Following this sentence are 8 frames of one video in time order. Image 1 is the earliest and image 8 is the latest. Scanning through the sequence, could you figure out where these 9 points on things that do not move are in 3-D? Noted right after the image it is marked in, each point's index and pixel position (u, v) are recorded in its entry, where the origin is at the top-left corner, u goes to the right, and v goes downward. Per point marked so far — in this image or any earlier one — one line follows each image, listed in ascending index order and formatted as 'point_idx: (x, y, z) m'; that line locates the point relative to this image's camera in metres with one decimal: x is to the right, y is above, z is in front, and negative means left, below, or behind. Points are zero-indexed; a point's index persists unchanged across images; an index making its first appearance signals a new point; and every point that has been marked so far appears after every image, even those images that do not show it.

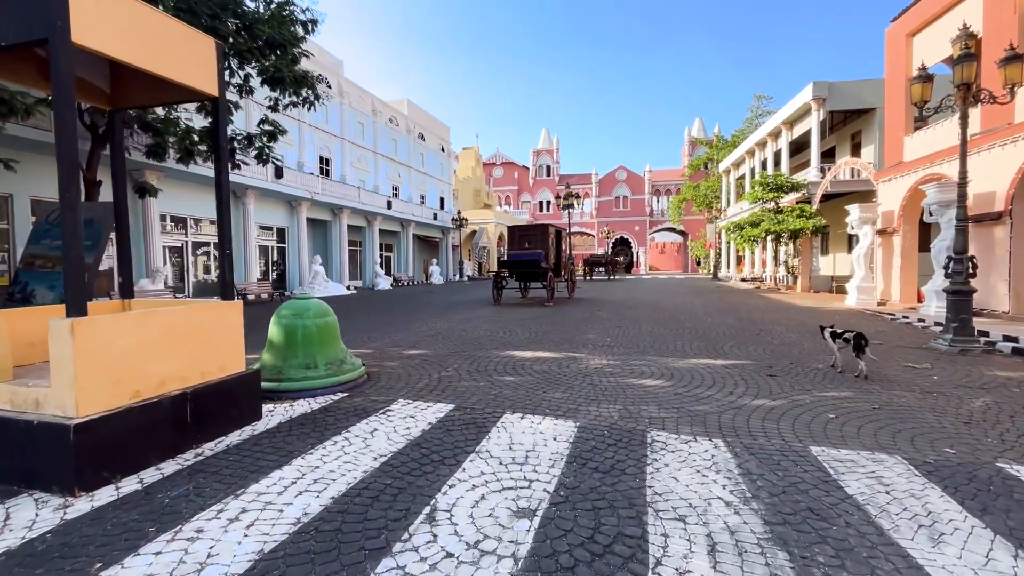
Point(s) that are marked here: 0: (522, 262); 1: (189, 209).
0: (+0.3, +0.8, +14.2) m
1: (-11.1, +2.8, +16.8) m
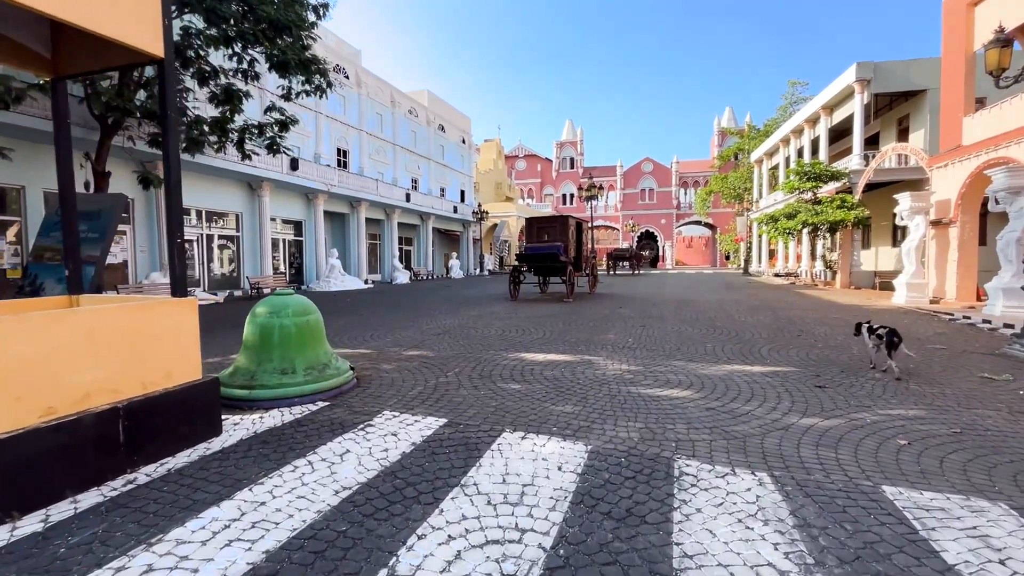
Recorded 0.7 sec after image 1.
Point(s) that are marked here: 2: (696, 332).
0: (+0.8, +0.9, +13.5) m
1: (-10.5, +3.0, +16.7) m
2: (+3.0, -0.7, +8.0) m
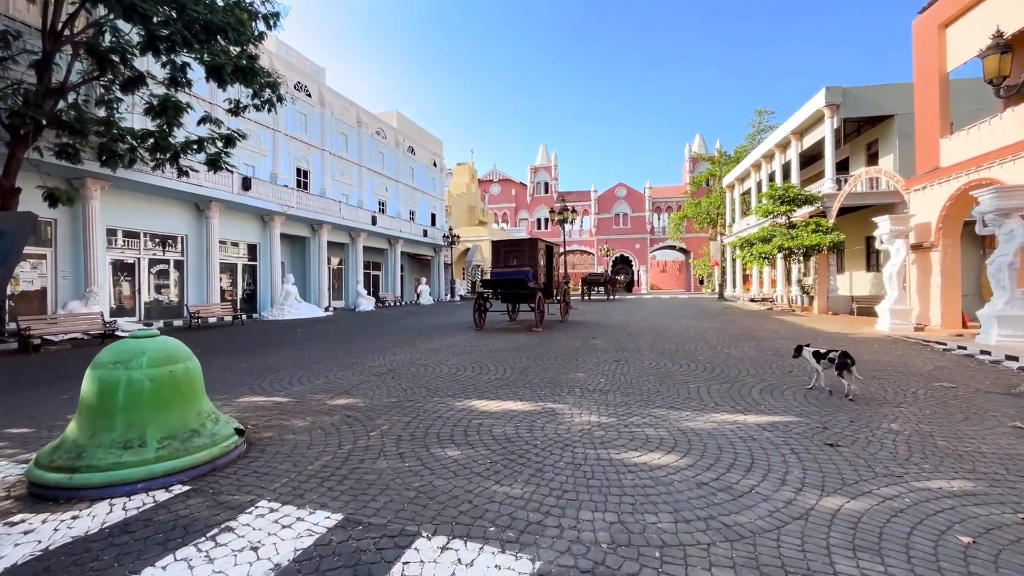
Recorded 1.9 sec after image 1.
0: (-0.1, +0.2, +12.5) m
1: (-11.5, +2.1, +15.3) m
2: (+2.4, -1.2, +7.1) m
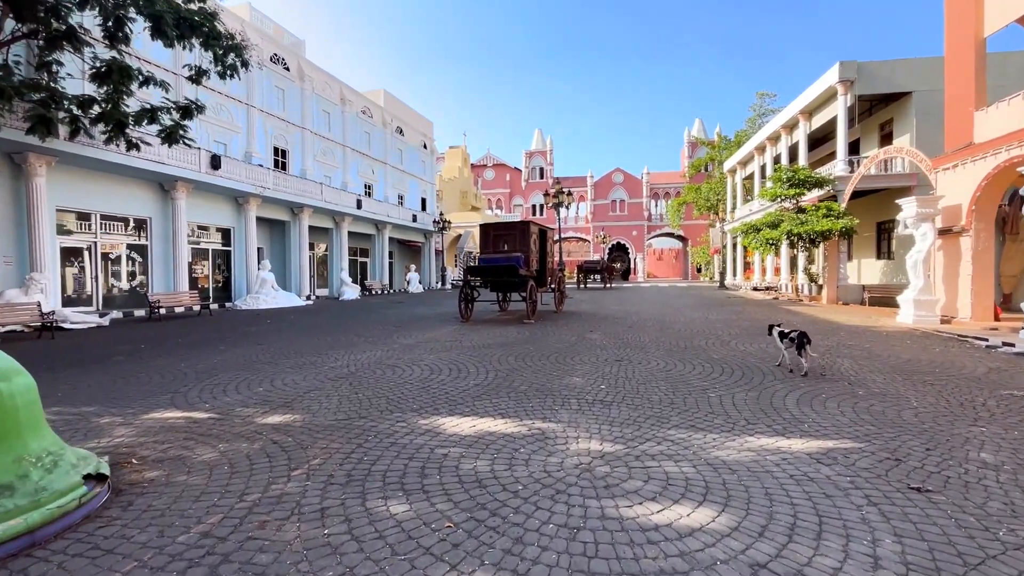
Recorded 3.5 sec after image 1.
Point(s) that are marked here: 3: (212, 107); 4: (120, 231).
0: (-0.4, +0.5, +11.3) m
1: (-11.8, +2.5, +14.0) m
2: (+2.2, -1.0, +6.0) m
3: (-10.3, +6.2, +16.6) m
4: (-11.6, +1.7, +14.9) m
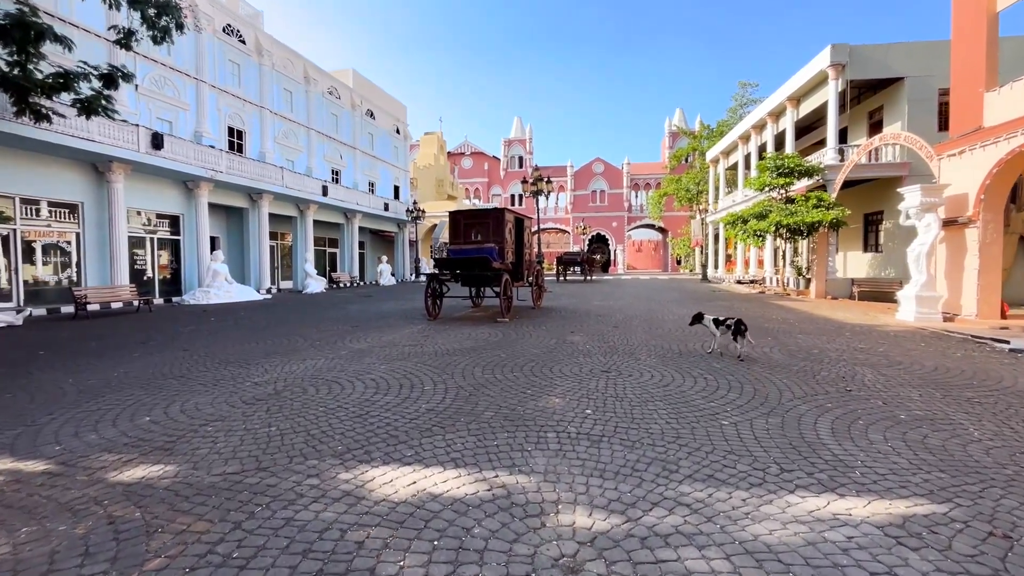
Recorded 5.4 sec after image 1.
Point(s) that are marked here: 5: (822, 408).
0: (-0.9, +0.6, +10.2) m
1: (-12.5, +2.6, +12.3) m
2: (+1.8, -1.0, +5.0) m
3: (-11.1, +6.4, +14.9) m
4: (-12.4, +1.9, +13.3) m
5: (+2.9, -1.1, +4.4) m
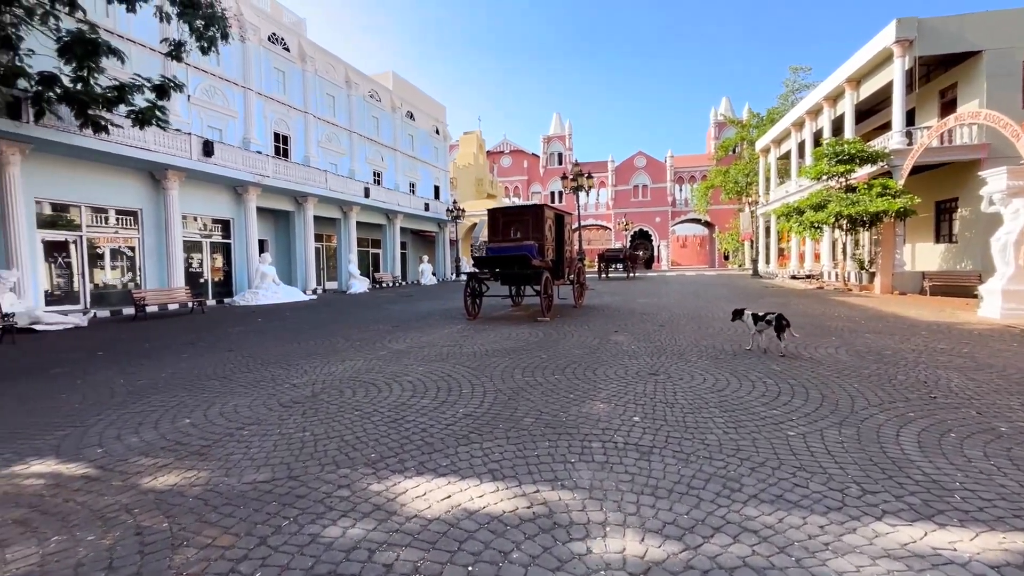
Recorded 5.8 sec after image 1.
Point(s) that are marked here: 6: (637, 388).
0: (-0.1, +0.6, +10.0) m
1: (-11.5, +2.5, +13.0) m
2: (+2.2, -1.0, +4.6) m
3: (-9.9, +6.3, +15.5) m
4: (-11.2, +1.8, +14.0) m
5: (+3.2, -1.1, +3.9) m
6: (+1.2, -1.0, +4.8) m
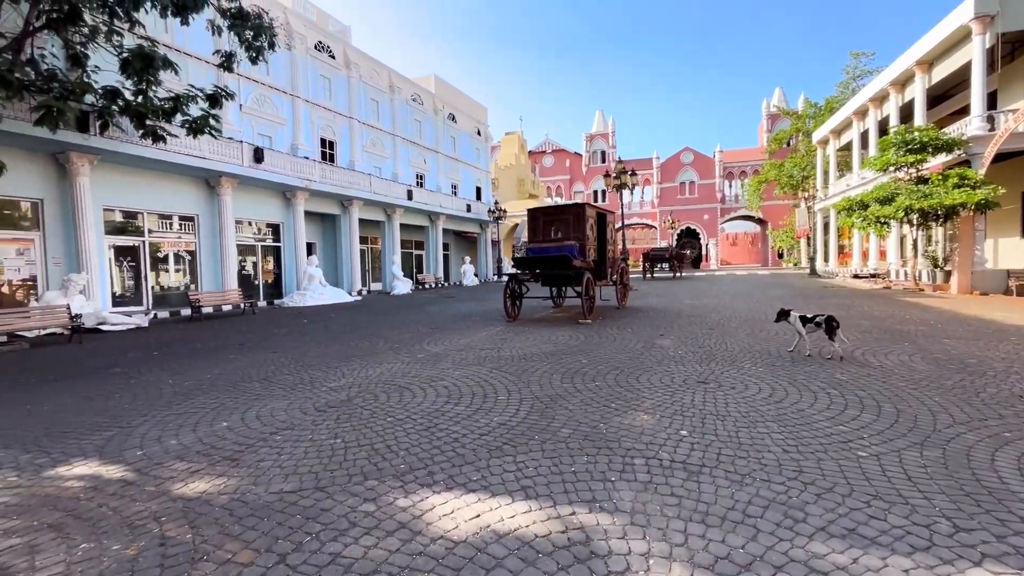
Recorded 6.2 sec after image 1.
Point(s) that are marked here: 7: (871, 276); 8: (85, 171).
0: (+0.7, +0.6, +9.7) m
1: (-10.3, +2.5, +13.8) m
2: (+2.6, -1.0, +4.1) m
3: (-8.6, +6.3, +16.2) m
4: (-10.0, +1.7, +14.7) m
5: (+3.5, -1.1, +3.4) m
6: (+1.6, -1.0, +4.4) m
7: (+14.3, +0.5, +19.3) m
8: (-10.1, +2.8, +11.4) m
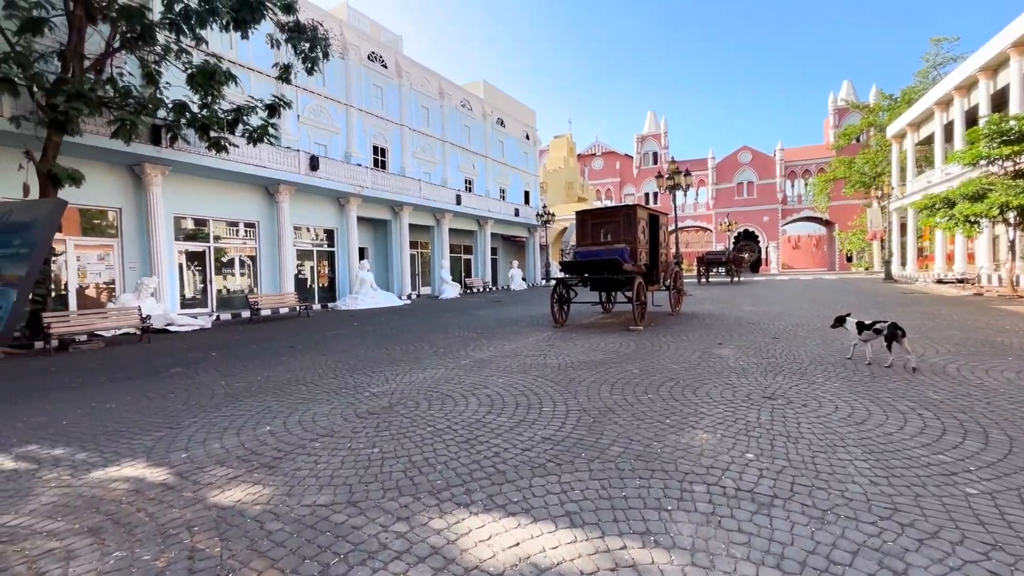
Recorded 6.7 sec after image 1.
0: (+1.6, +0.5, +9.4) m
1: (-8.9, +2.4, +14.5) m
2: (+2.9, -1.1, +3.6) m
3: (-6.9, +6.2, +16.8) m
4: (-8.5, +1.6, +15.5) m
5: (+3.7, -1.1, +2.8) m
6: (+2.0, -1.0, +4.0) m
7: (+16.1, +0.2, +17.5) m
8: (-8.9, +2.7, +12.2) m
